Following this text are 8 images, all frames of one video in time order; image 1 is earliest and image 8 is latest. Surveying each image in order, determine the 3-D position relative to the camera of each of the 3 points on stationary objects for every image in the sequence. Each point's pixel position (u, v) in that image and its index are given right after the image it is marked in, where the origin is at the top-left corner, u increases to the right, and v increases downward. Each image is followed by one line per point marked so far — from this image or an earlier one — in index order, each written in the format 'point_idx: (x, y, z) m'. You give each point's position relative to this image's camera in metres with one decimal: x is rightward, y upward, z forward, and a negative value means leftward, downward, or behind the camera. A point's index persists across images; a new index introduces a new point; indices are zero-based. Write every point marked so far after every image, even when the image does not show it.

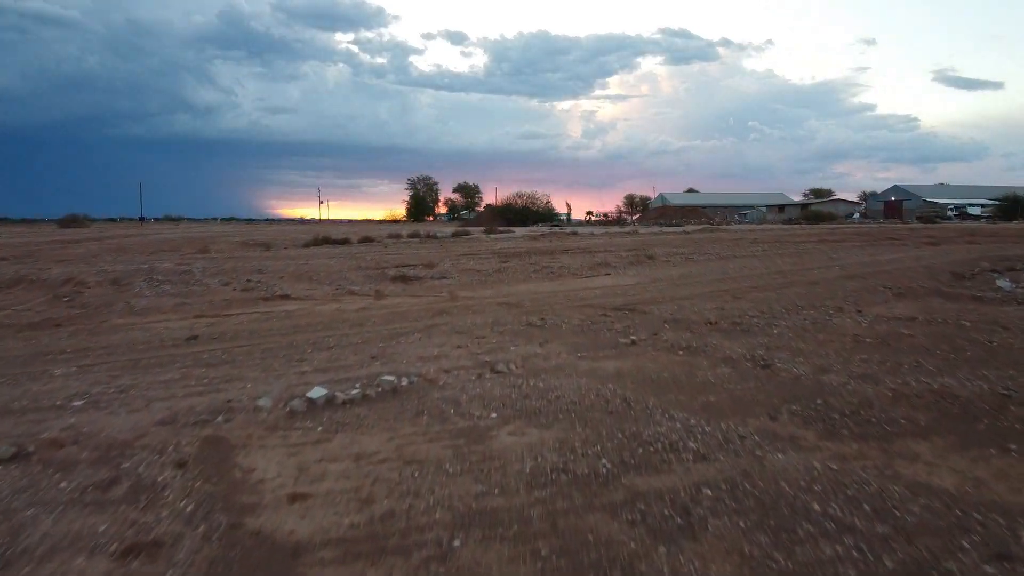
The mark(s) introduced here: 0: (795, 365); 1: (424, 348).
0: (+1.4, -0.4, +4.0) m
1: (-0.5, -0.3, +4.7) m
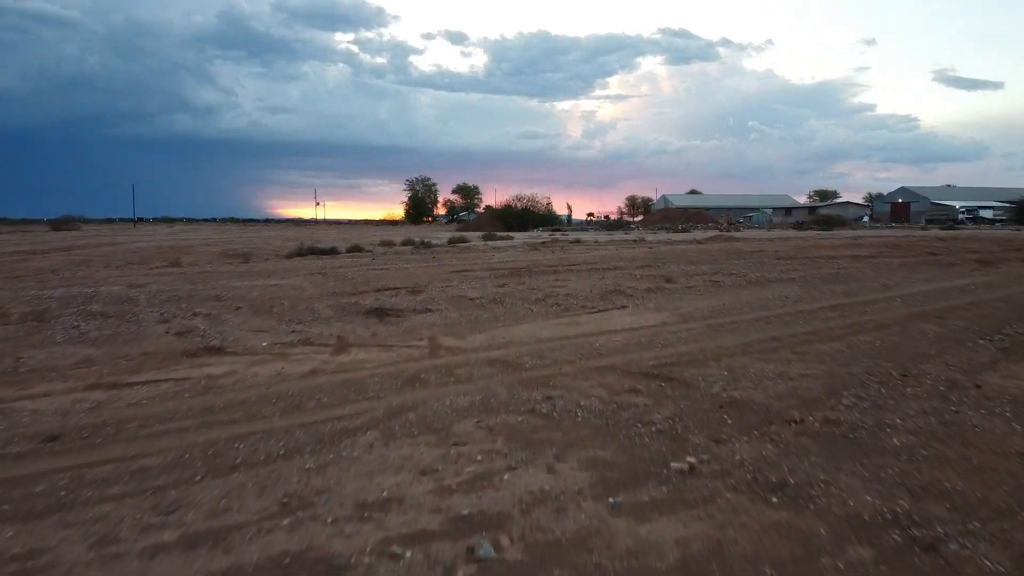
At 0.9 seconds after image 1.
0: (+1.4, -0.8, +2.4) m
1: (-0.5, -0.7, +3.1) m
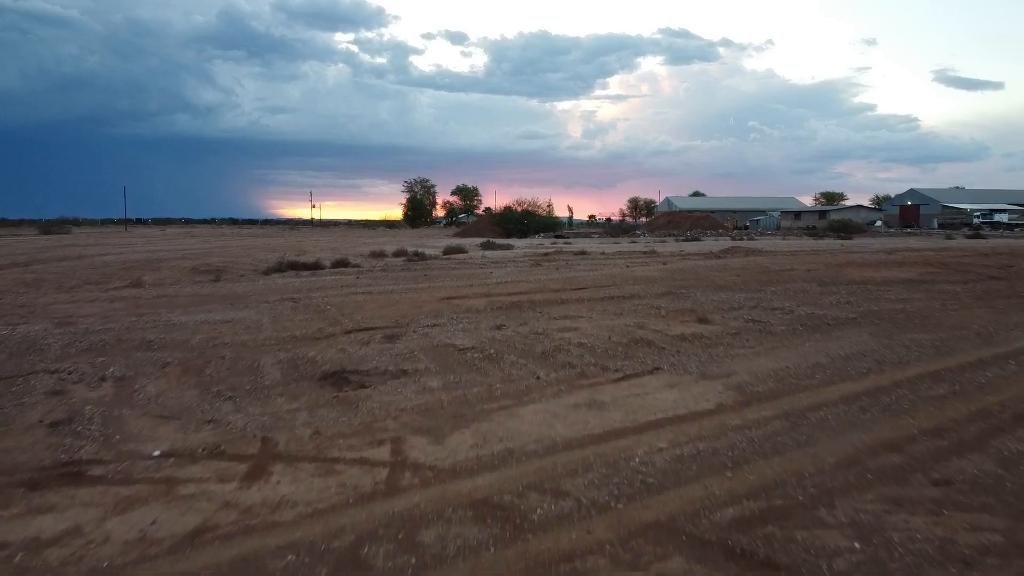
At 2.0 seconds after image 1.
0: (+1.4, -1.2, +0.5) m
1: (-0.5, -1.2, +1.2) m
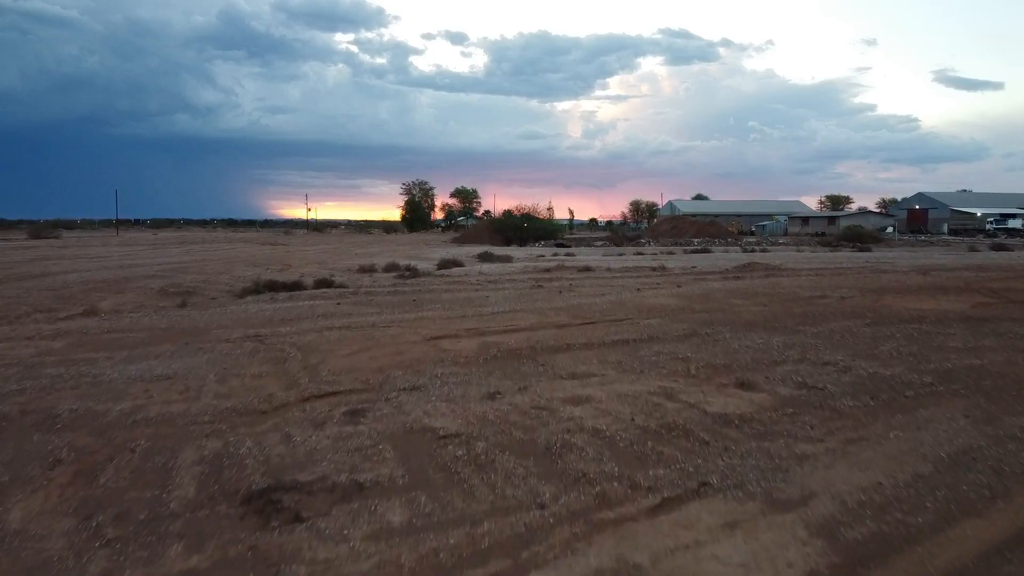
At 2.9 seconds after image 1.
0: (+1.3, -1.7, -1.1) m
1: (-0.6, -1.7, -0.4) m
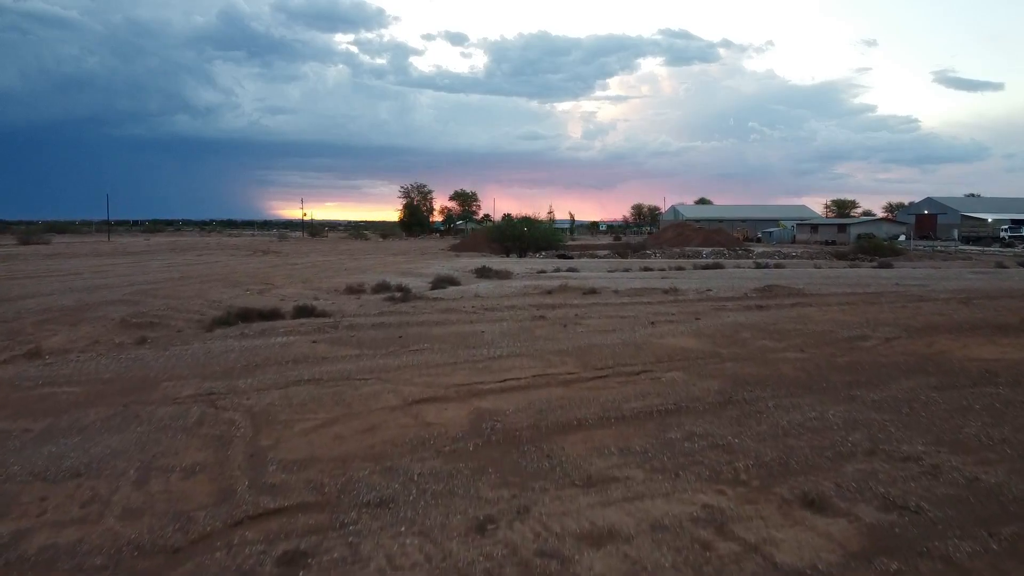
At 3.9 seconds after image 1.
0: (+1.3, -2.3, -2.8) m
1: (-0.6, -2.3, -2.1) m
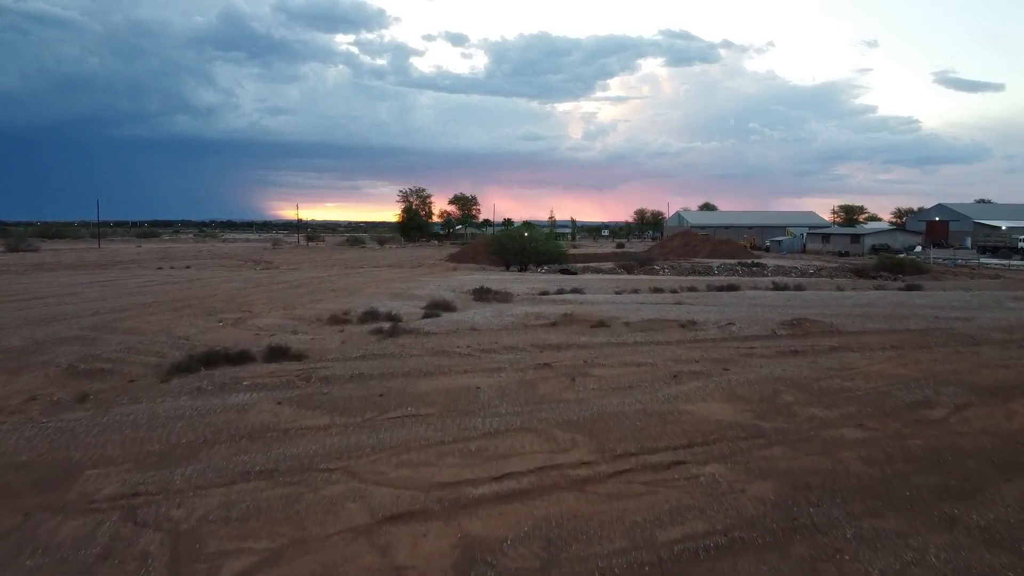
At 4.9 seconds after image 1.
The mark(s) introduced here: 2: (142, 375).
0: (+1.3, -3.0, -4.7) m
1: (-0.6, -3.0, -3.9) m
2: (-6.3, -1.4, +13.6) m
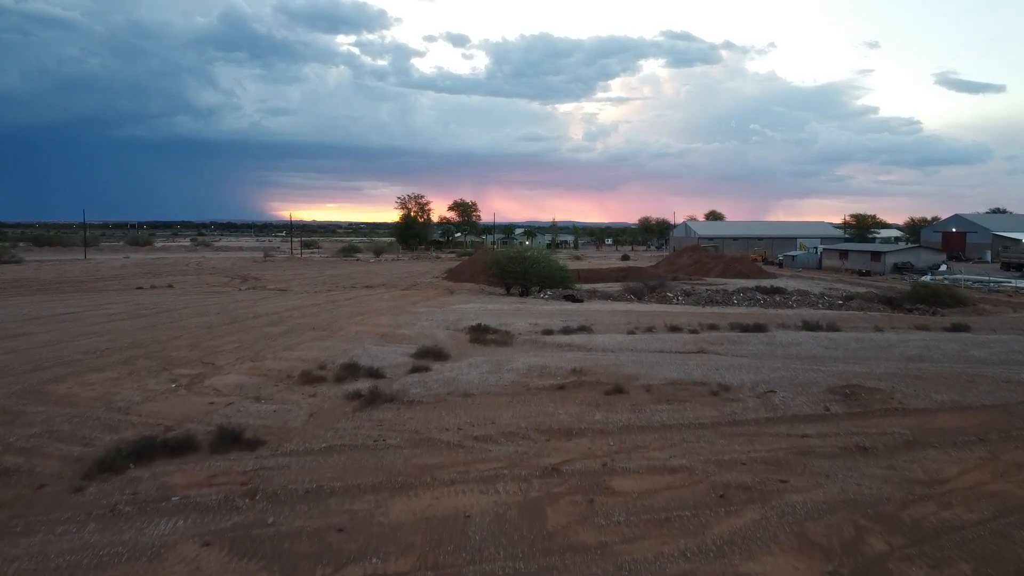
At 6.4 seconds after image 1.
0: (+1.3, -4.1, -7.3) m
1: (-0.6, -4.1, -6.6) m
2: (-6.3, -2.6, +11.0) m
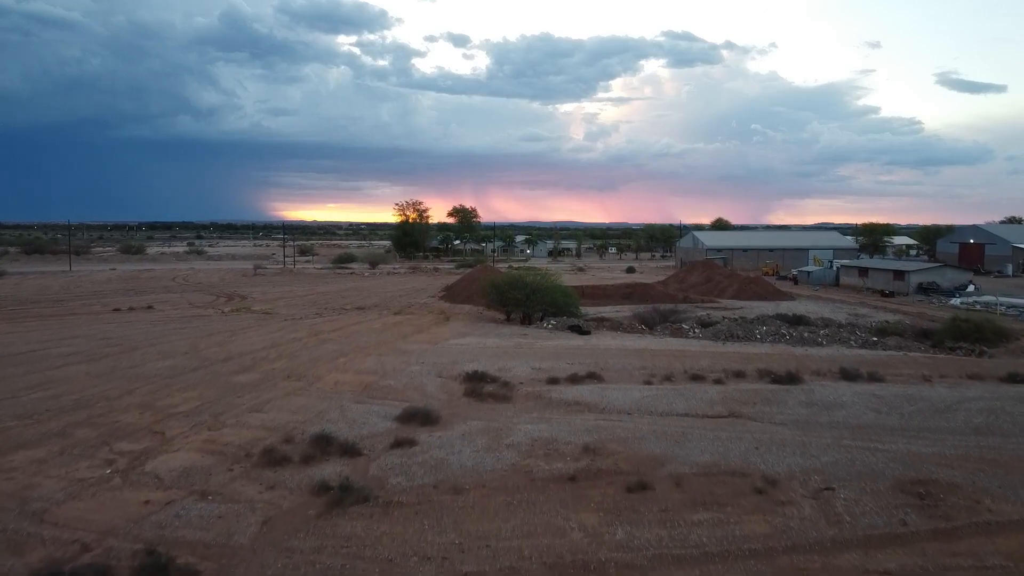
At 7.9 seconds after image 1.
0: (+1.3, -5.2, -9.9) m
1: (-0.6, -5.2, -9.2) m
2: (-6.3, -3.7, +8.4) m
